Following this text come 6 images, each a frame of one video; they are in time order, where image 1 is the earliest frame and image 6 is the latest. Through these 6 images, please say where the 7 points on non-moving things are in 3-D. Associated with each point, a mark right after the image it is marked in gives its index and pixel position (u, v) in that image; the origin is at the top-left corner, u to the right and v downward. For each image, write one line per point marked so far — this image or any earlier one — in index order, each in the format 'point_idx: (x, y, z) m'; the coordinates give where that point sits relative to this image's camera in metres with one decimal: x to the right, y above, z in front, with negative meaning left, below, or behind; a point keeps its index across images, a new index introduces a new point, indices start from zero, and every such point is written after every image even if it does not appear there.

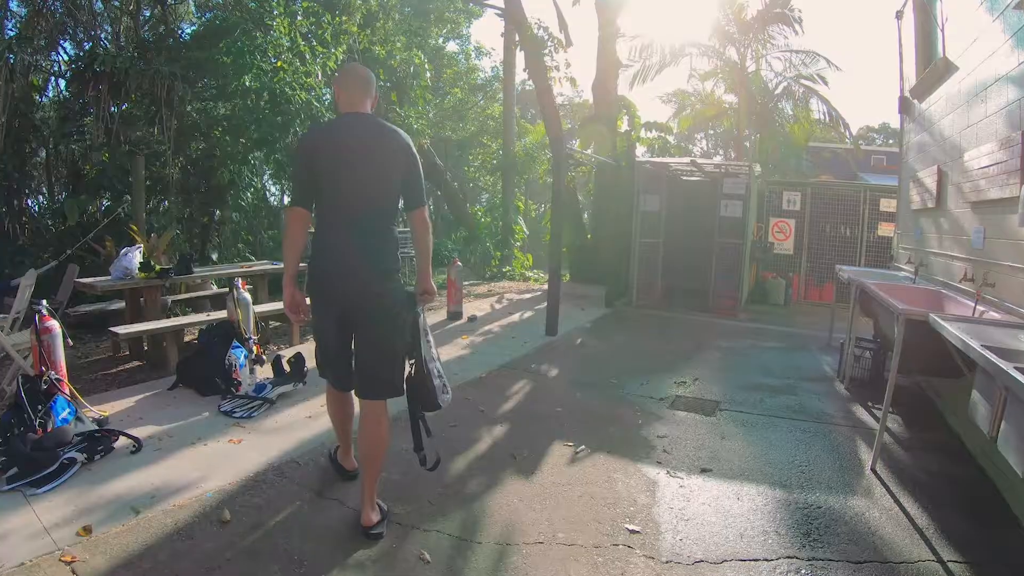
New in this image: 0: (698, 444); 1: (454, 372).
0: (+1.2, -1.0, +4.2) m
1: (-0.5, -0.7, +5.3) m
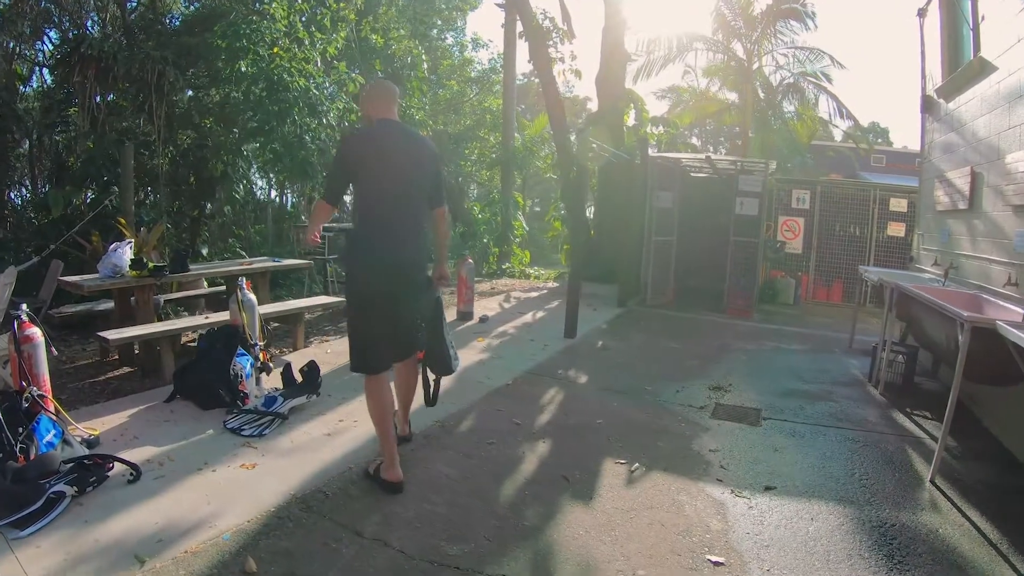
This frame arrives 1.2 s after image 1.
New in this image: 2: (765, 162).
0: (+1.5, -1.0, +4.0) m
1: (-0.3, -0.7, +5.1) m
2: (+2.8, +1.4, +7.3) m
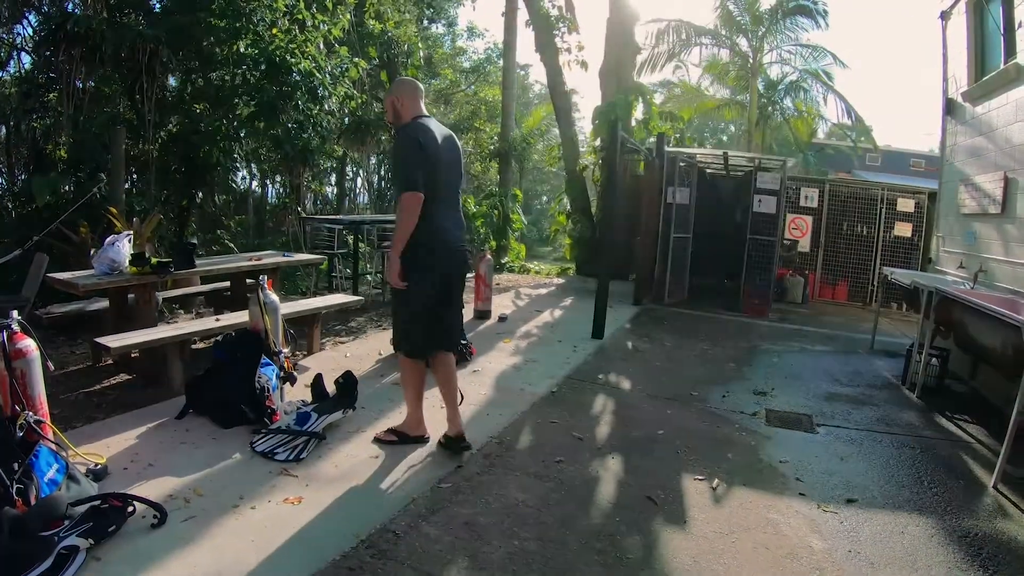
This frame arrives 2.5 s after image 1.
0: (+1.9, -1.1, +4.0) m
1: (+0.1, -0.7, +4.9) m
2: (+2.9, +1.4, +7.3) m
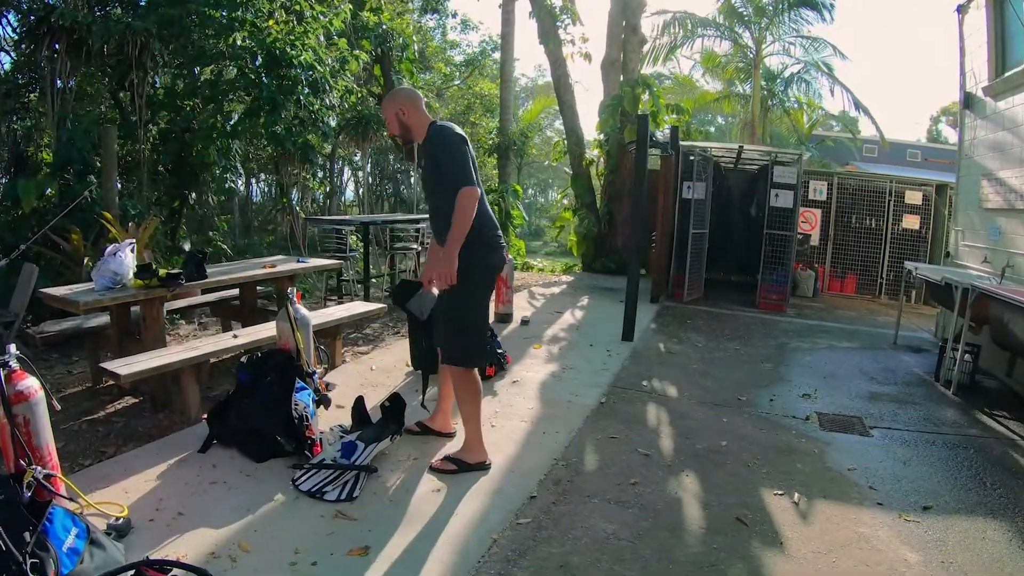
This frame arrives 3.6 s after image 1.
0: (+2.2, -1.1, +4.0) m
1: (+0.4, -0.8, +4.8) m
2: (+3.1, +1.5, +7.2) m
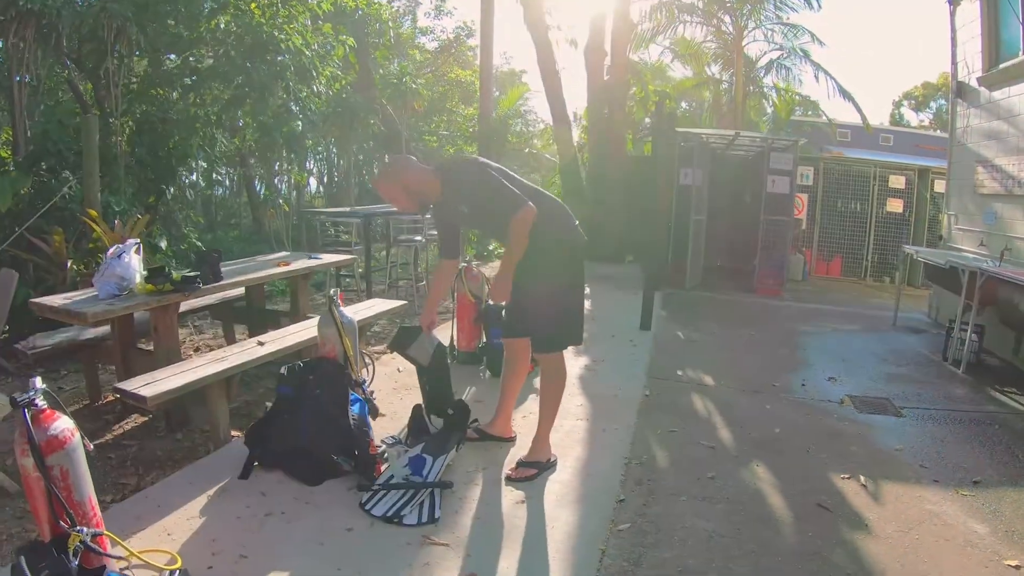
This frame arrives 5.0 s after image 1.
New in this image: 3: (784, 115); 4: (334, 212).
0: (+2.6, -1.0, +4.1) m
1: (+0.7, -0.7, +4.7) m
2: (+3.1, +1.6, +7.4) m
3: (+5.7, +3.7, +14.5) m
4: (-1.8, +0.8, +6.7) m
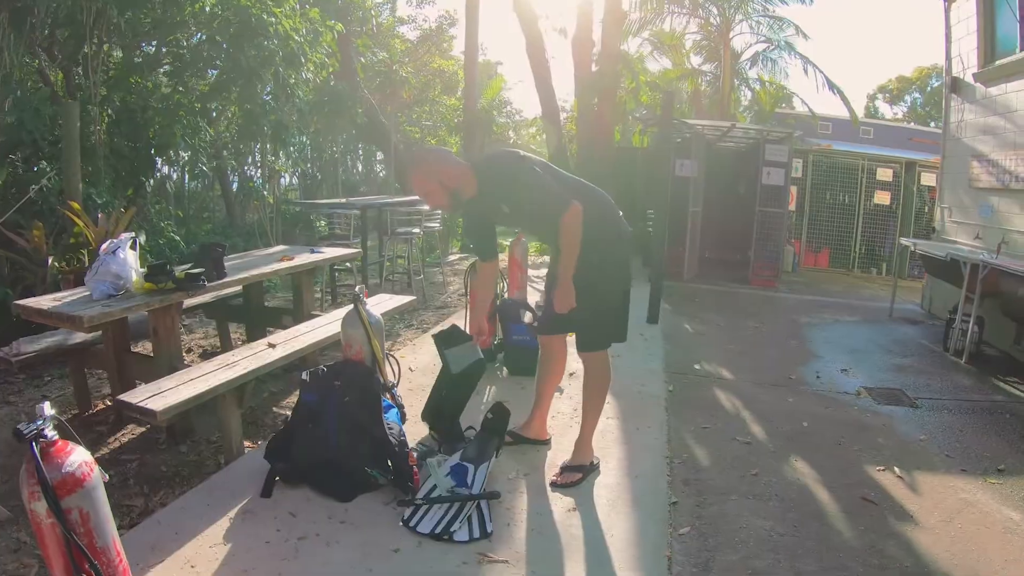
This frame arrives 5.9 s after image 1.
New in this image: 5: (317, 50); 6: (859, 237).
0: (+2.8, -1.0, +4.2) m
1: (+0.8, -0.7, +4.7) m
2: (+3.0, +1.7, +7.5) m
3: (+5.2, +4.0, +14.6) m
4: (-1.8, +0.8, +6.5) m
5: (-2.2, +2.7, +7.6) m
6: (+5.3, +0.8, +10.6) m
